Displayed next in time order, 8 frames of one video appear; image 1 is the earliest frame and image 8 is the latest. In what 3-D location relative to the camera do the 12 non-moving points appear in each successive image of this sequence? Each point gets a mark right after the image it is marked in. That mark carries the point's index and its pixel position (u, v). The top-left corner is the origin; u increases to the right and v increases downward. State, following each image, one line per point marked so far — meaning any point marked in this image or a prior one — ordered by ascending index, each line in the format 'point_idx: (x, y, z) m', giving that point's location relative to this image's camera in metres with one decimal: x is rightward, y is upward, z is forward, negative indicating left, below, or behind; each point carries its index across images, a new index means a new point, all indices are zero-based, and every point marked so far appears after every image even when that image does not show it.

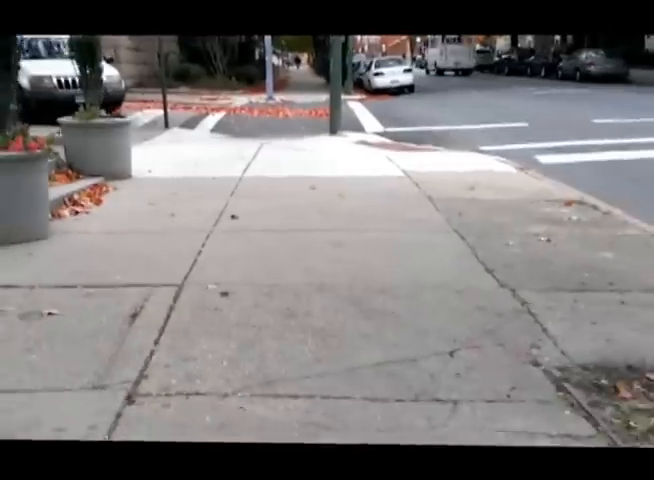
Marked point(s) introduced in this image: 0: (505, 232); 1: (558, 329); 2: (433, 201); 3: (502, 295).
0: (+2.0, +0.1, +9.6) m
1: (+1.6, -0.6, +6.0) m
2: (+1.4, +0.5, +11.2) m
3: (+1.3, -0.4, +6.9) m
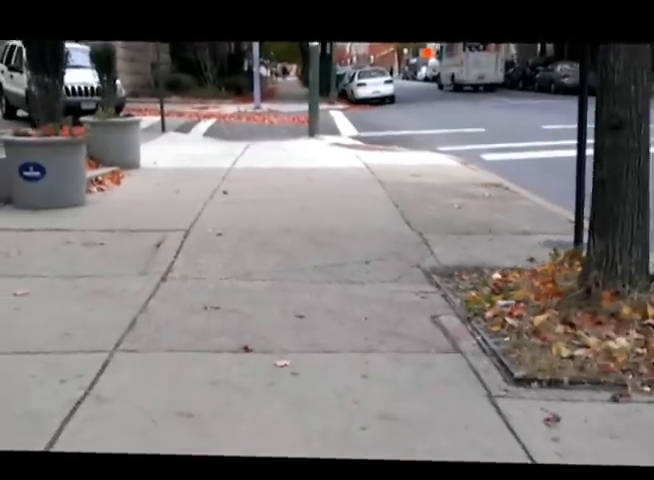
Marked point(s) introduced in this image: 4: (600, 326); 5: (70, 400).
0: (+1.5, +0.6, +12.9) m
1: (+1.2, -0.1, +9.3) m
2: (+0.9, +0.9, +14.5) m
3: (+0.9, +0.1, +10.2) m
4: (+1.8, -0.6, +5.5) m
5: (-1.5, -0.8, +5.3) m
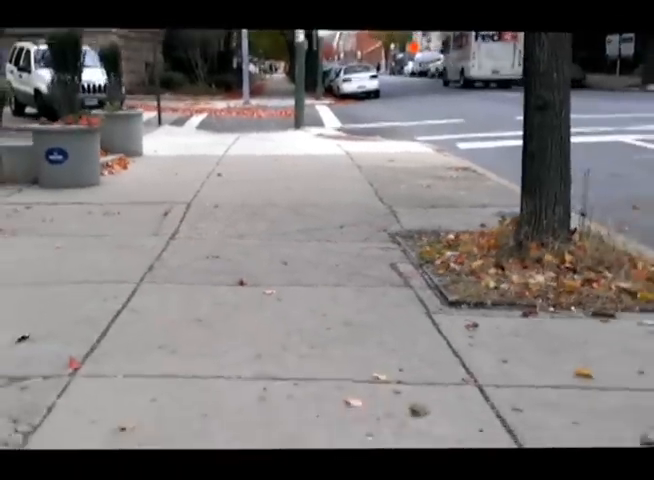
0: (+1.3, +1.0, +14.5) m
1: (+1.0, +0.3, +10.8) m
2: (+0.7, +1.3, +16.1) m
3: (+0.7, +0.5, +11.8) m
4: (+1.6, -0.2, +7.0) m
5: (-1.6, -0.4, +6.8) m
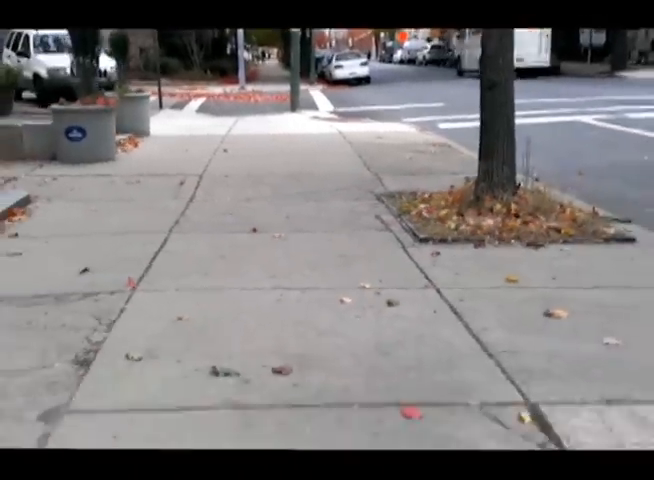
0: (+1.2, +1.6, +16.4) m
1: (+0.9, +0.8, +12.7) m
2: (+0.5, +1.9, +18.0) m
3: (+0.6, +1.0, +13.7) m
4: (+1.6, +0.3, +9.0) m
5: (-1.7, 0.0, +8.7) m
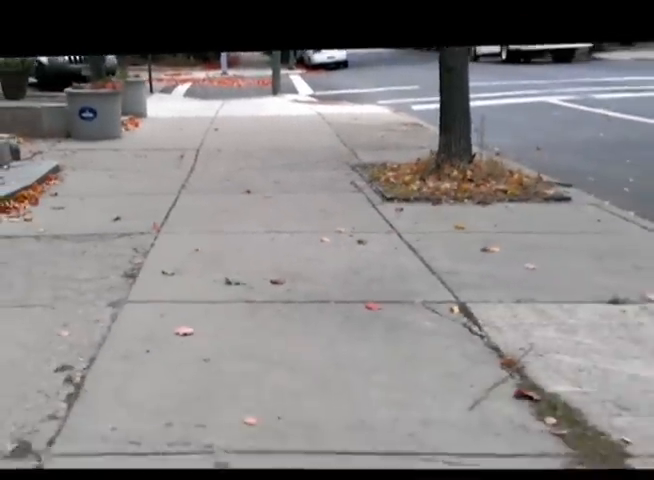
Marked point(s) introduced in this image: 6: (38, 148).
0: (+0.8, +2.2, +18.1) m
1: (+0.6, +1.4, +14.5) m
2: (+0.1, +2.6, +19.7) m
3: (+0.3, +1.6, +15.4) m
4: (+1.4, +0.8, +10.8) m
5: (-1.9, +0.5, +10.4) m
6: (-4.9, +1.5, +14.7) m
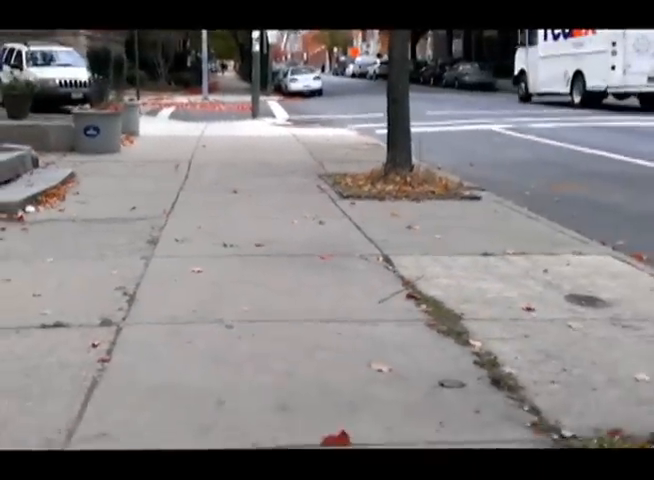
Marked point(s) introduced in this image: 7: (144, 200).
0: (+0.1, +2.1, +21.0) m
1: (+0.1, +1.4, +17.4) m
2: (-0.6, +2.5, +22.6) m
3: (-0.3, +1.6, +18.3) m
4: (+0.9, +0.9, +13.7) m
5: (-2.3, +0.7, +13.2) m
6: (-5.4, +1.6, +17.4) m
7: (-2.6, +0.6, +12.8) m
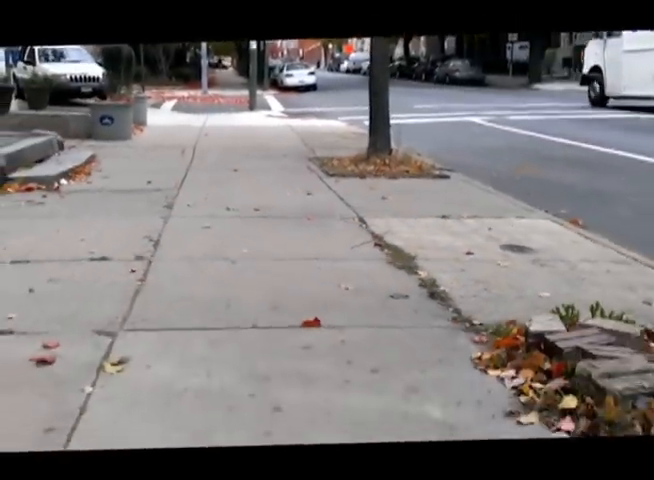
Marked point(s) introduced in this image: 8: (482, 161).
0: (-0.1, +2.6, +22.9) m
1: (-0.1, +1.9, +19.2) m
2: (-0.8, +2.9, +24.5) m
3: (-0.5, +2.0, +20.1) m
4: (+0.7, +1.3, +15.5) m
5: (-2.5, +1.1, +15.0) m
6: (-5.6, +2.1, +19.2) m
7: (-2.8, +1.0, +14.6) m
8: (+3.1, +1.5, +17.2) m
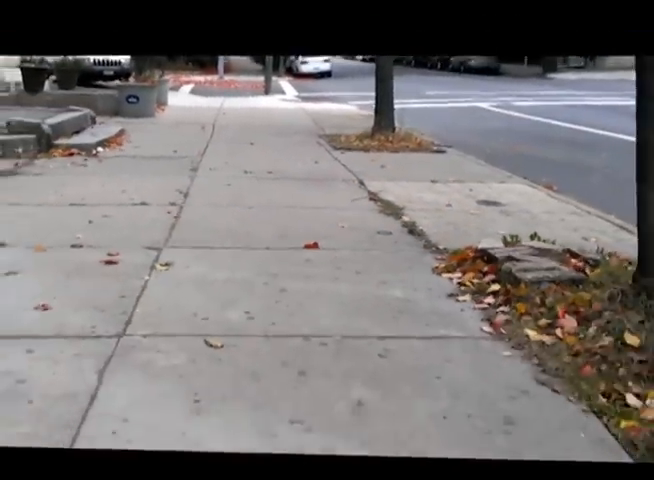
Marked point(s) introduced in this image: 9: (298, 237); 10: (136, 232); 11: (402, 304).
0: (+0.2, +3.3, +24.5) m
1: (+0.1, +2.5, +20.9) m
2: (-0.5, +3.7, +26.1) m
3: (-0.3, +2.7, +21.8) m
4: (+0.9, +1.9, +17.1) m
5: (-2.4, +1.8, +16.7) m
6: (-5.4, +2.8, +21.0) m
7: (-2.7, +1.6, +16.3) m
8: (+3.2, +2.1, +18.9) m
9: (-0.3, 0.0, +8.3) m
10: (-1.8, +0.1, +8.2) m
11: (+0.5, -0.4, +5.9) m
